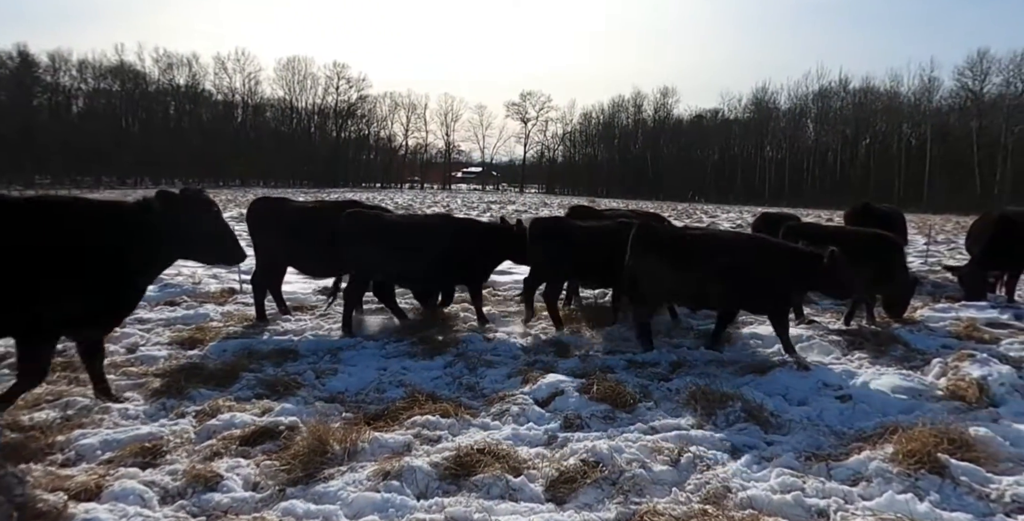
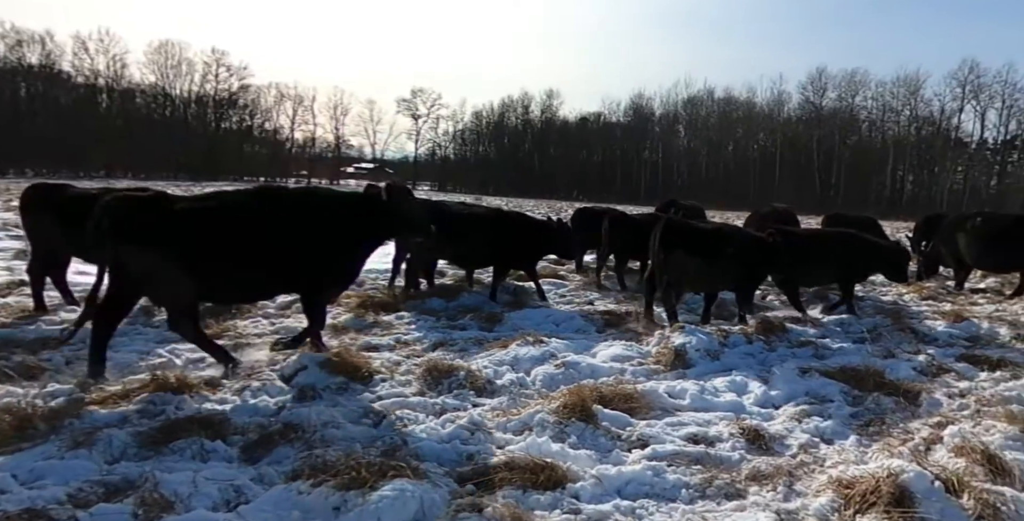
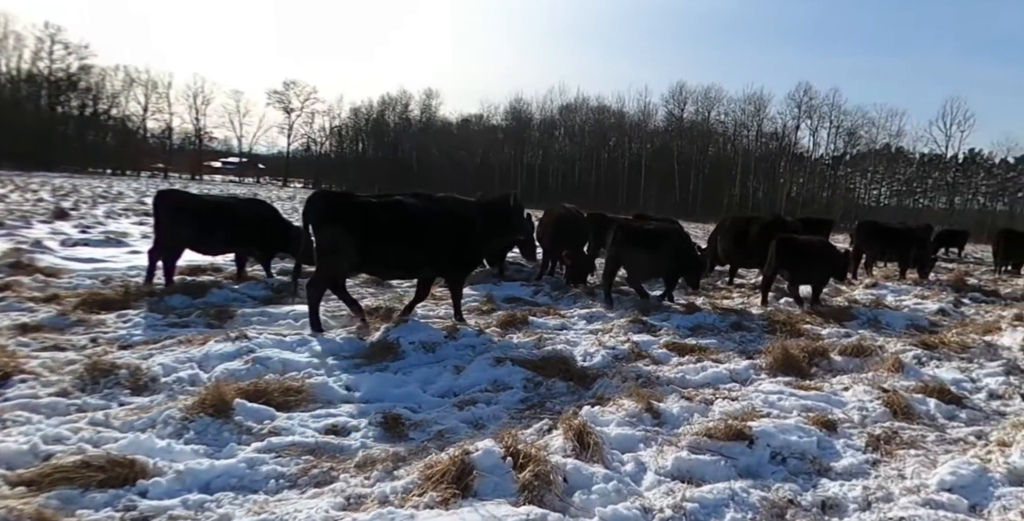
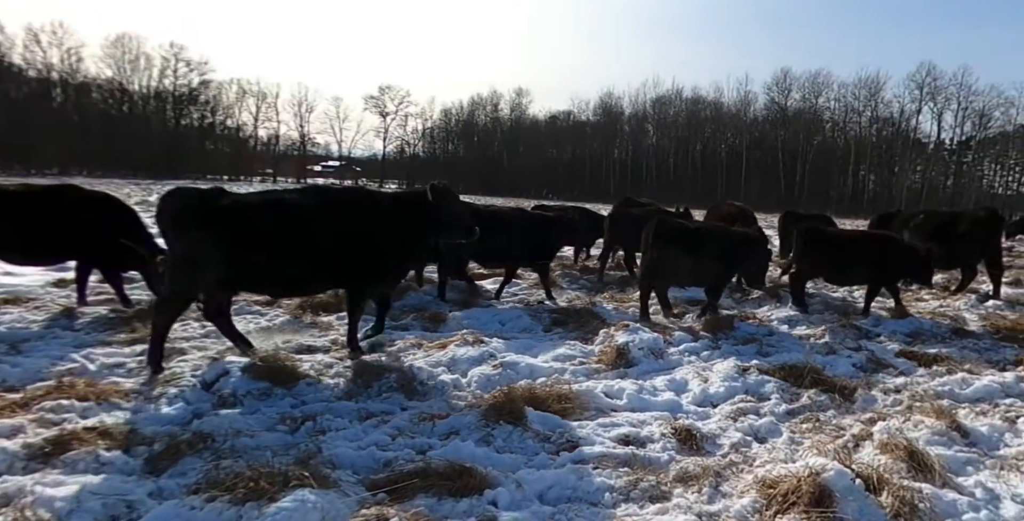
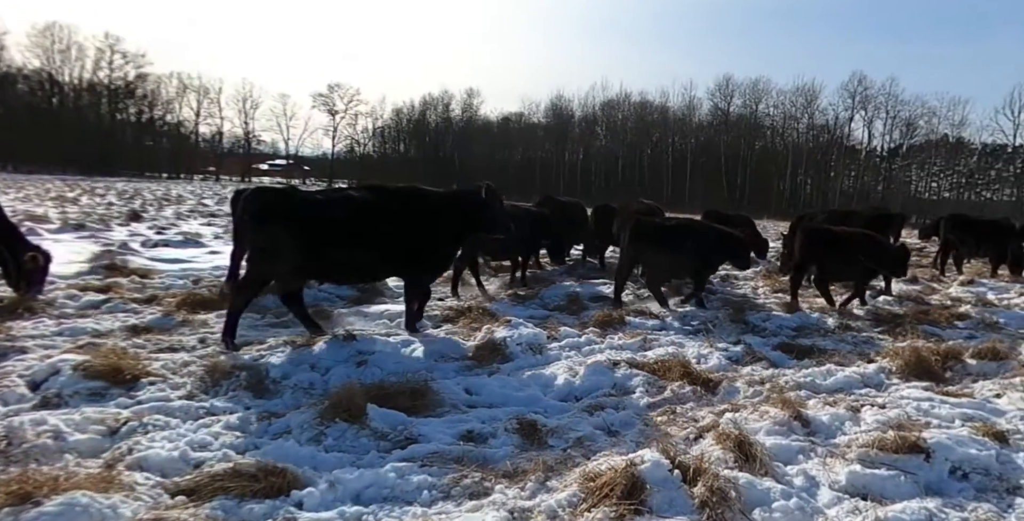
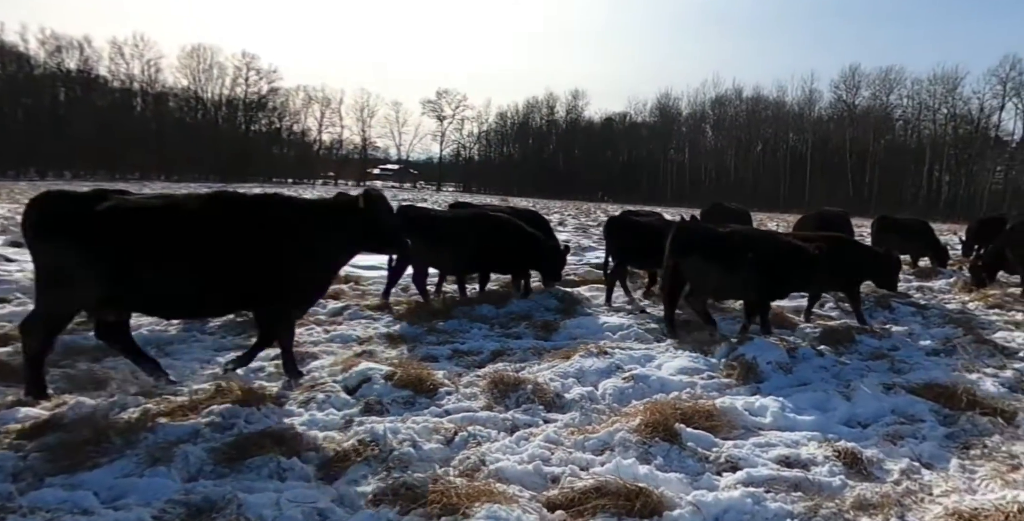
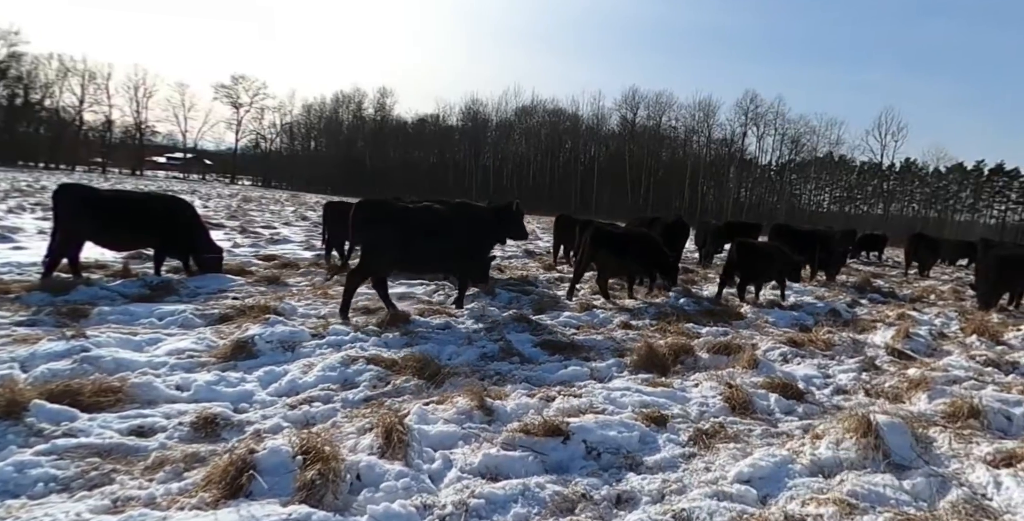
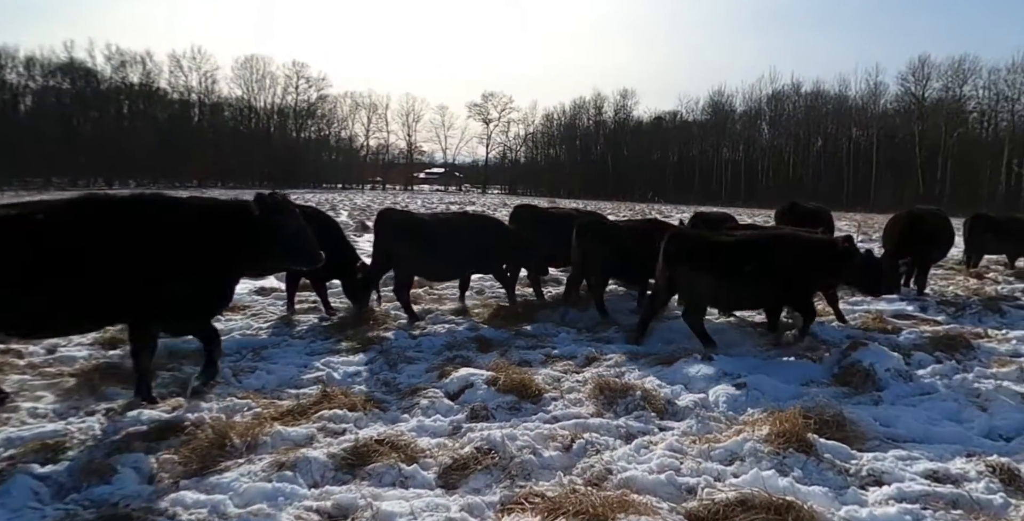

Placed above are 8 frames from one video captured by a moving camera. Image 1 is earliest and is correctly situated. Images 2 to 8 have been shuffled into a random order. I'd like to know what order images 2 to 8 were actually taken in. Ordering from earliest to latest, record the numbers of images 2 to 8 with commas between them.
8, 6, 2, 4, 5, 3, 7
